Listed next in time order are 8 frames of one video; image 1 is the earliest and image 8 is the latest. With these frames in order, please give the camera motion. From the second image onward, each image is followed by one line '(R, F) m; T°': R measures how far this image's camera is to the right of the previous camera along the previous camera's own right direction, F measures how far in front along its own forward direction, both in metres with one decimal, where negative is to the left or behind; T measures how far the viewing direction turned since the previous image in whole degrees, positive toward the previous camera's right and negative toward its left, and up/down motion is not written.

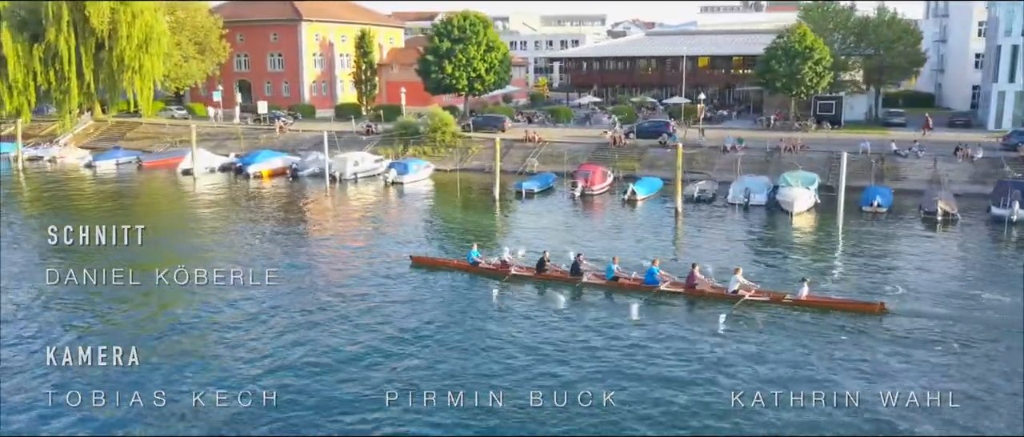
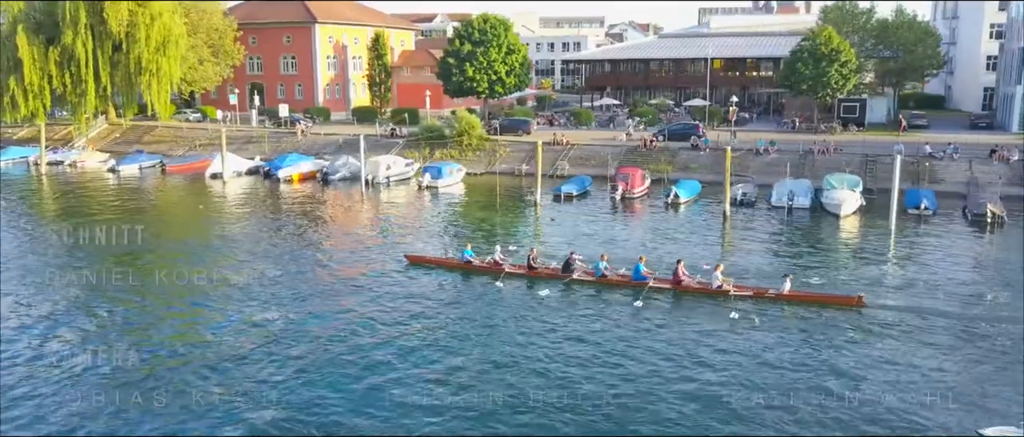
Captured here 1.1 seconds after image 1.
(-2.9, +0.2) m; +1°
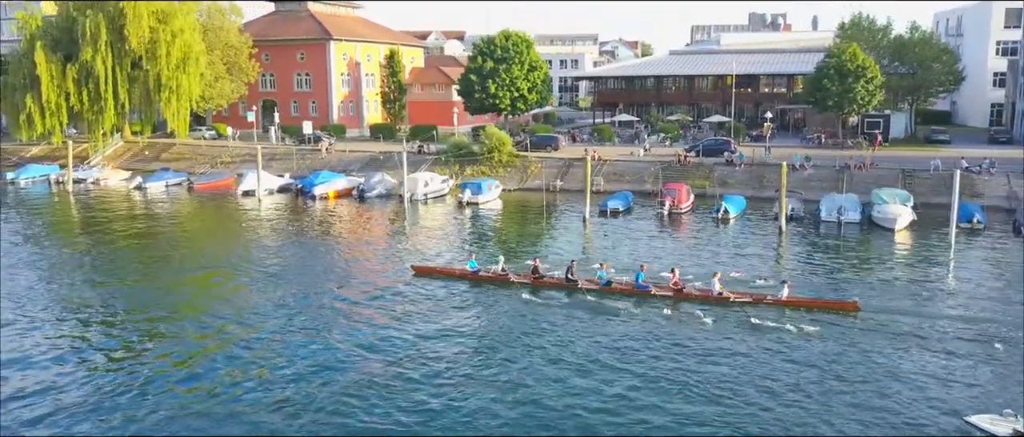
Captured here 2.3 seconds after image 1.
(-3.7, +0.2) m; +1°
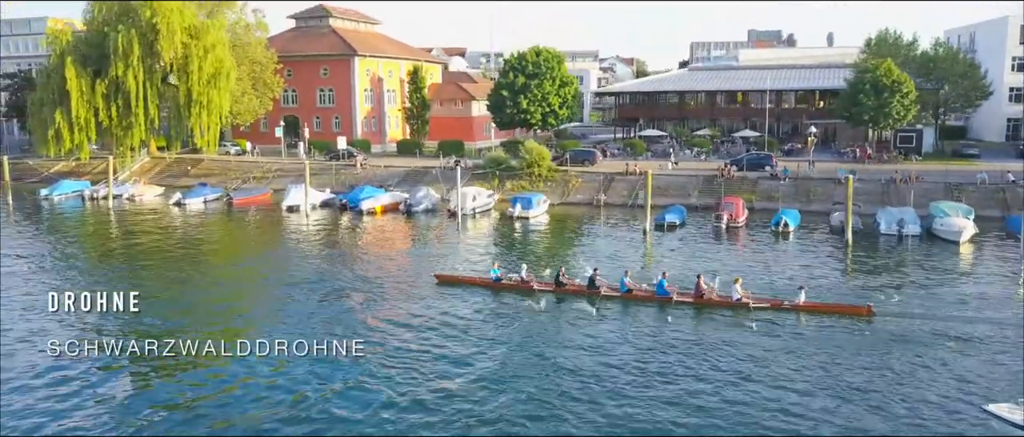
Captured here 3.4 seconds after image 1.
(-3.9, +0.1) m; +1°
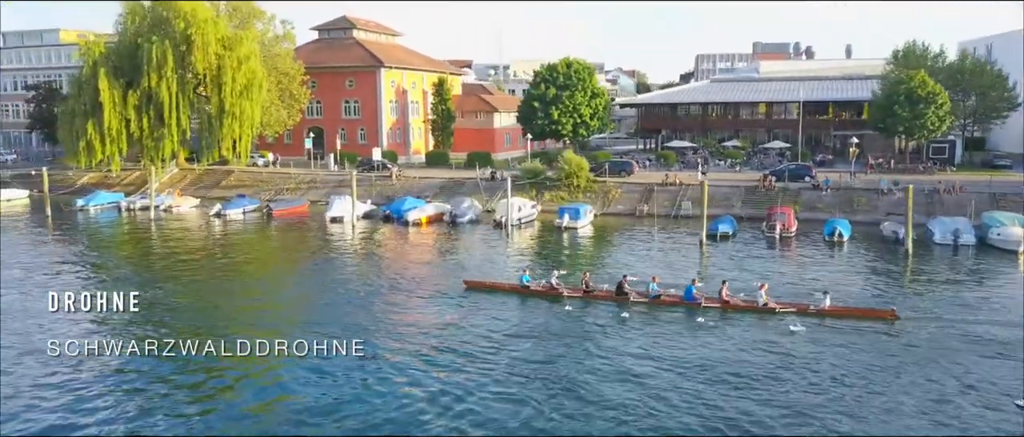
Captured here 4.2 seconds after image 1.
(-3.3, 0.0) m; 0°
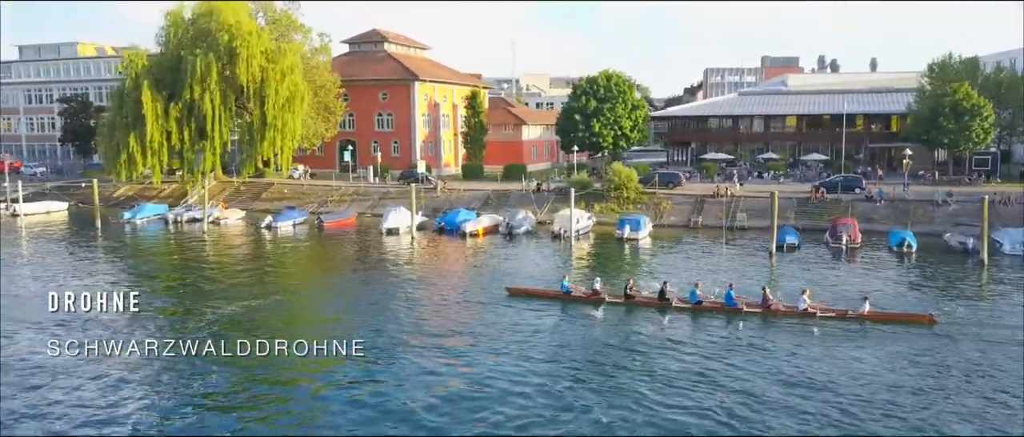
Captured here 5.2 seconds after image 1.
(-4.1, 0.0) m; 0°
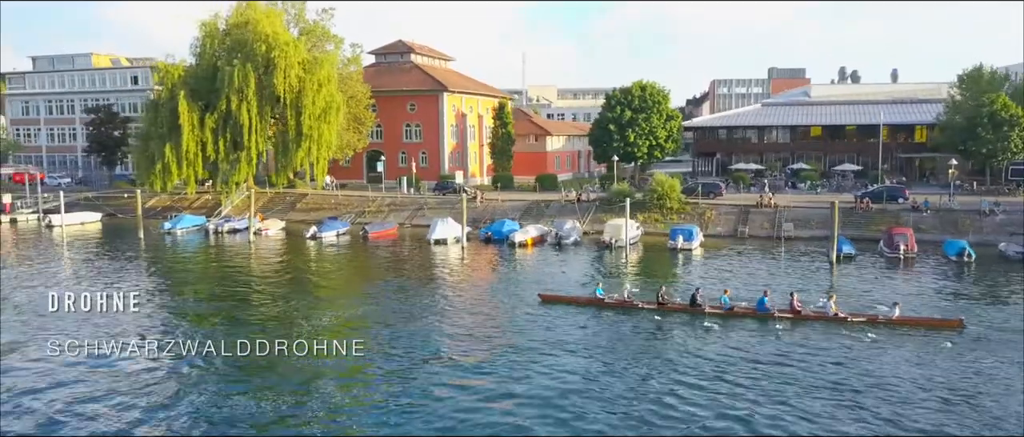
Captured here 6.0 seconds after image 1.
(-3.6, 0.0) m; 0°
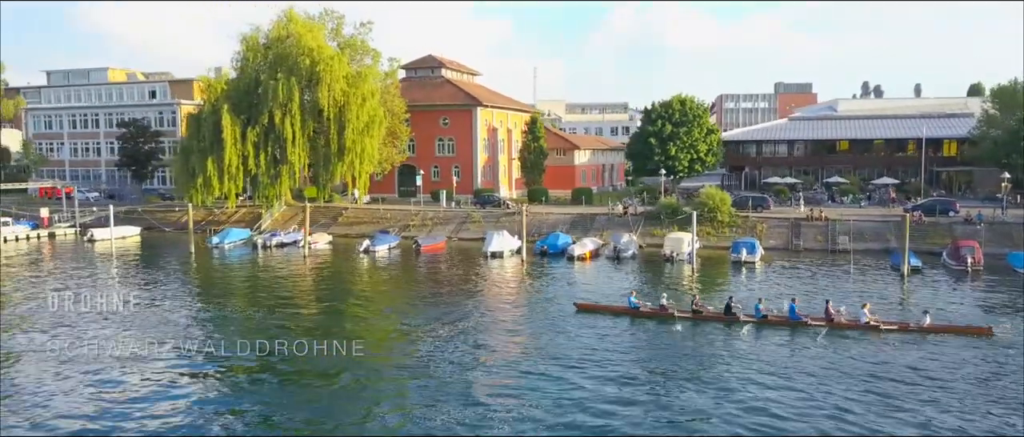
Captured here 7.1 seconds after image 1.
(-4.4, +0.1) m; +1°
